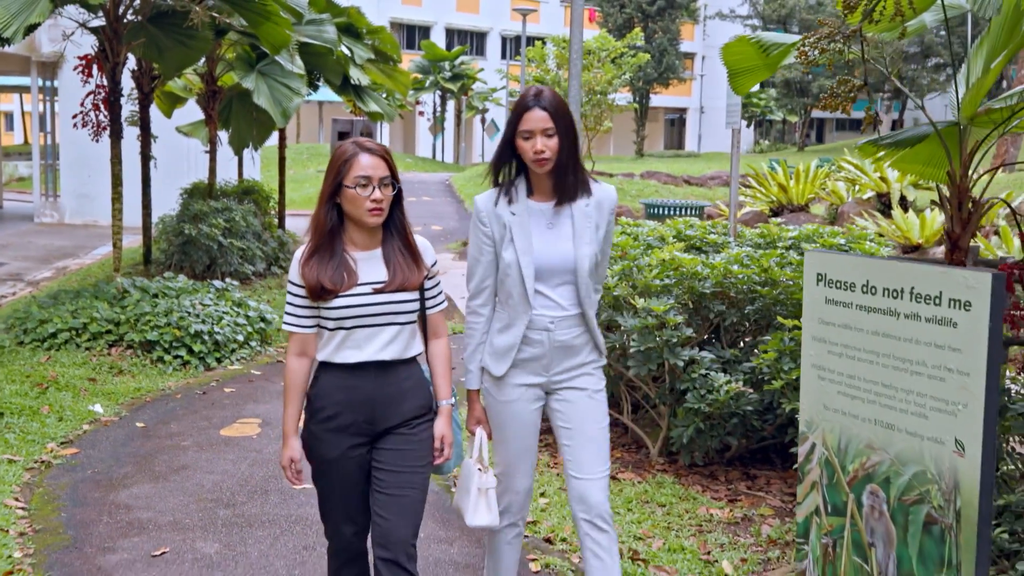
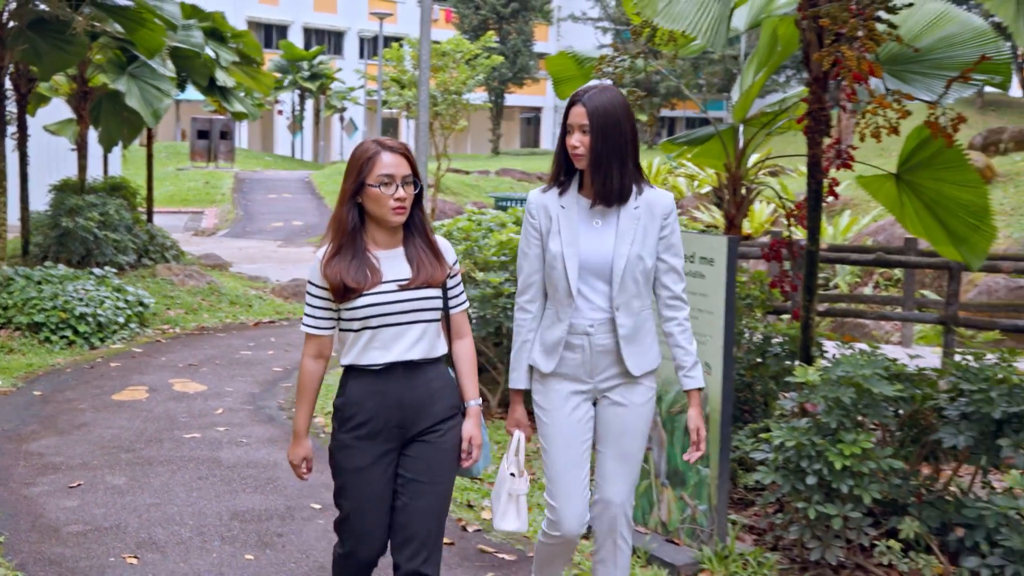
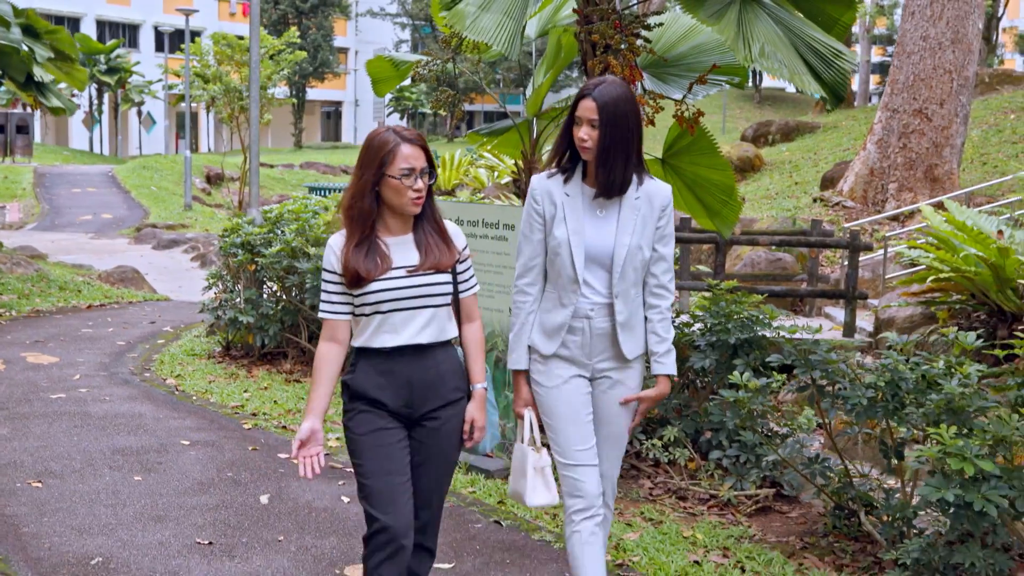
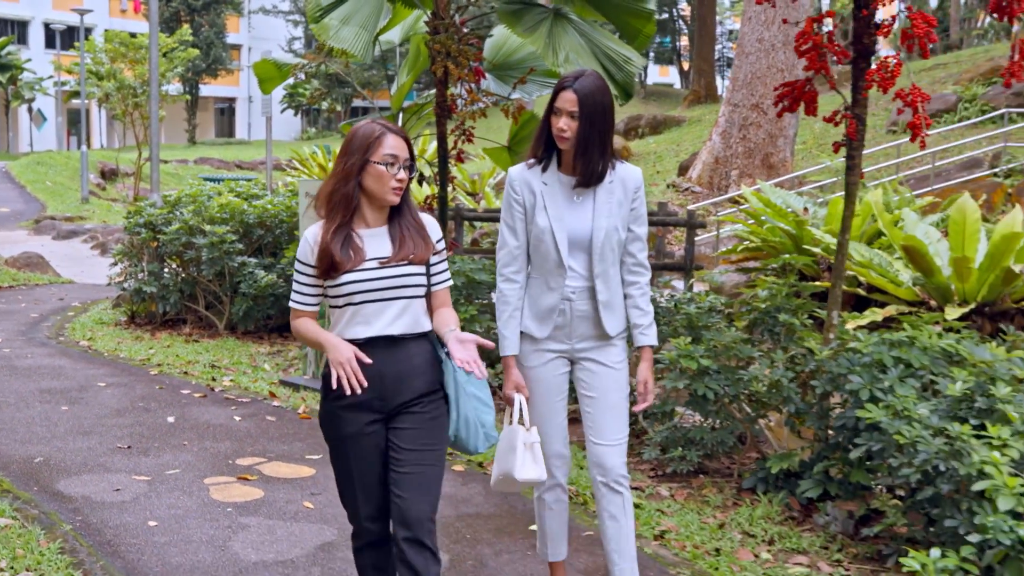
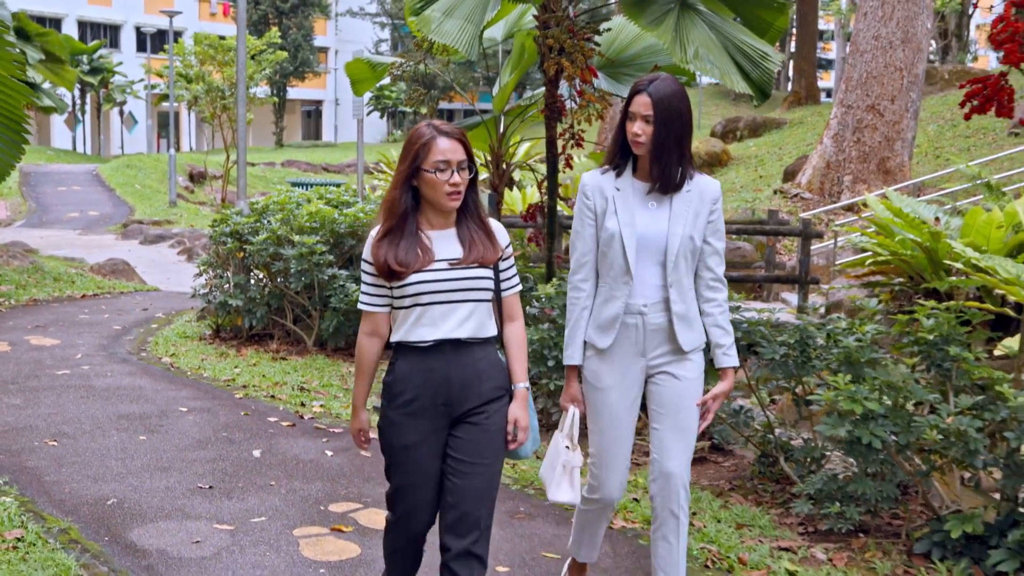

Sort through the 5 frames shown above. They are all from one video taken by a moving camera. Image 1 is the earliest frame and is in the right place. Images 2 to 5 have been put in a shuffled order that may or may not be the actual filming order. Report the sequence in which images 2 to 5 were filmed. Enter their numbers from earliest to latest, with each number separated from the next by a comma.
2, 3, 5, 4
